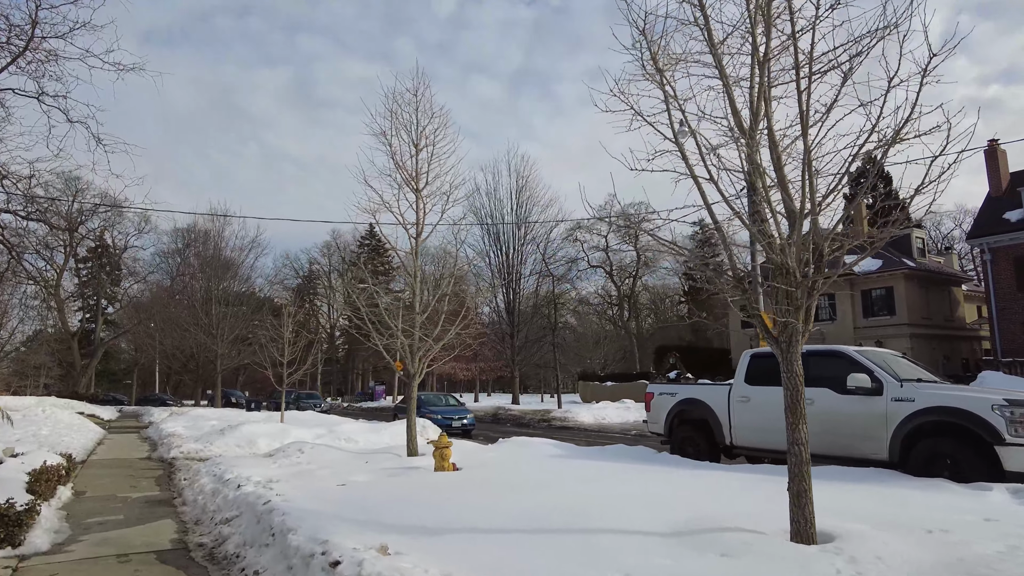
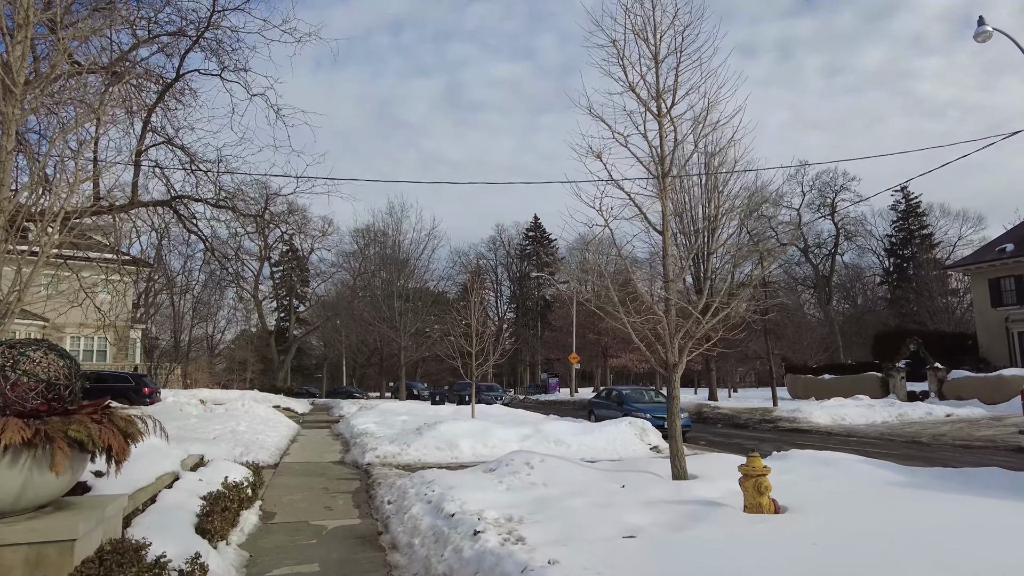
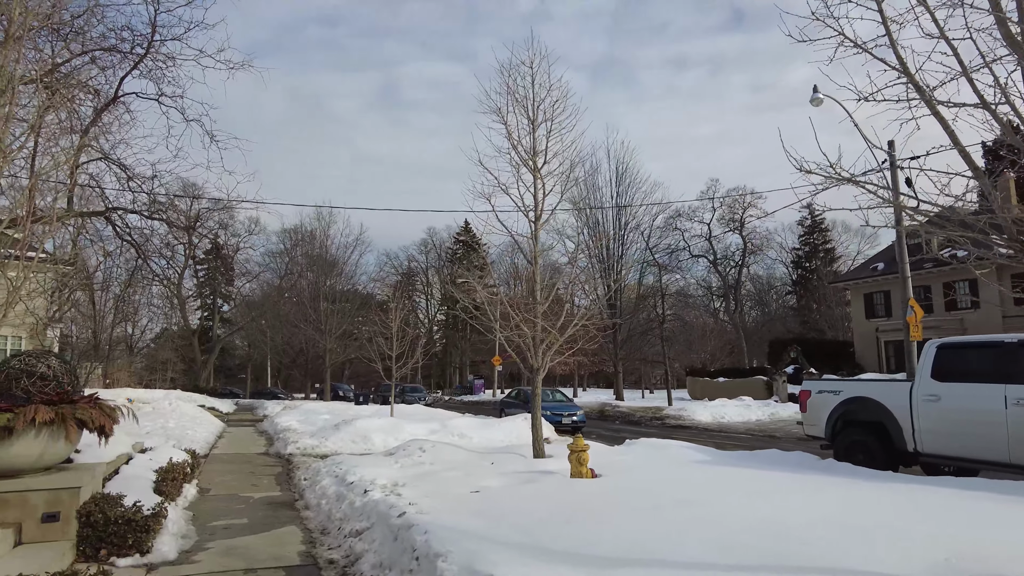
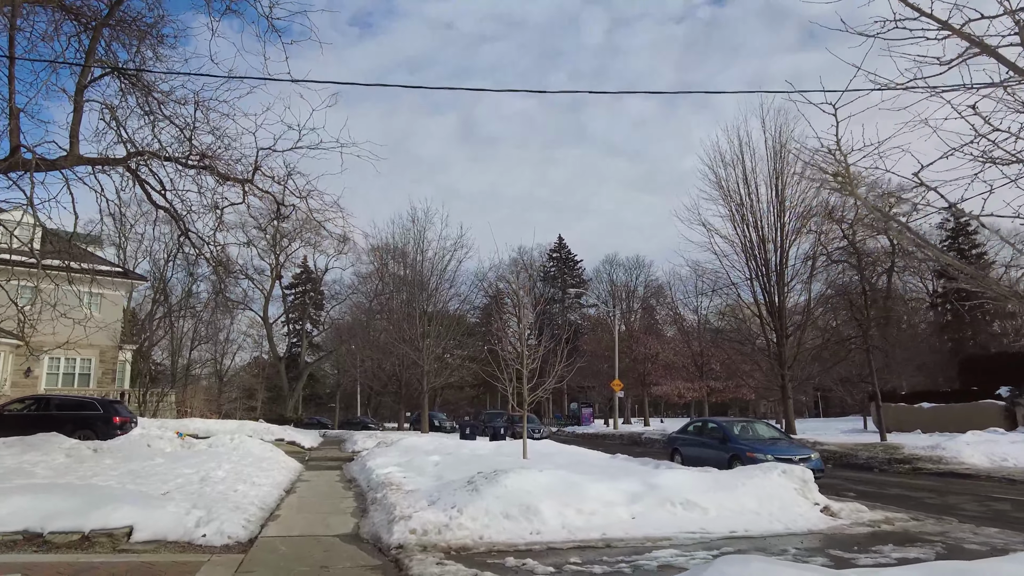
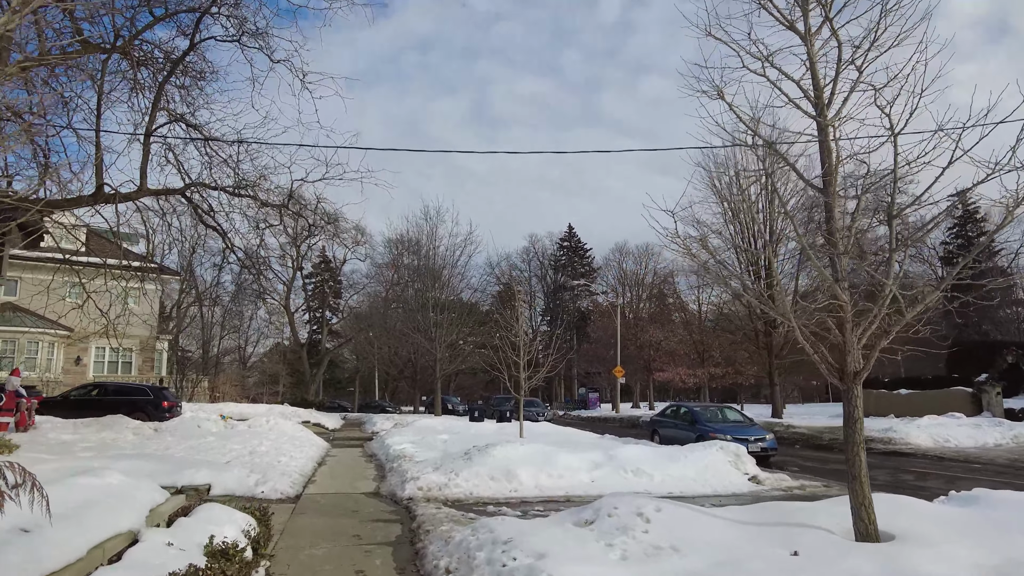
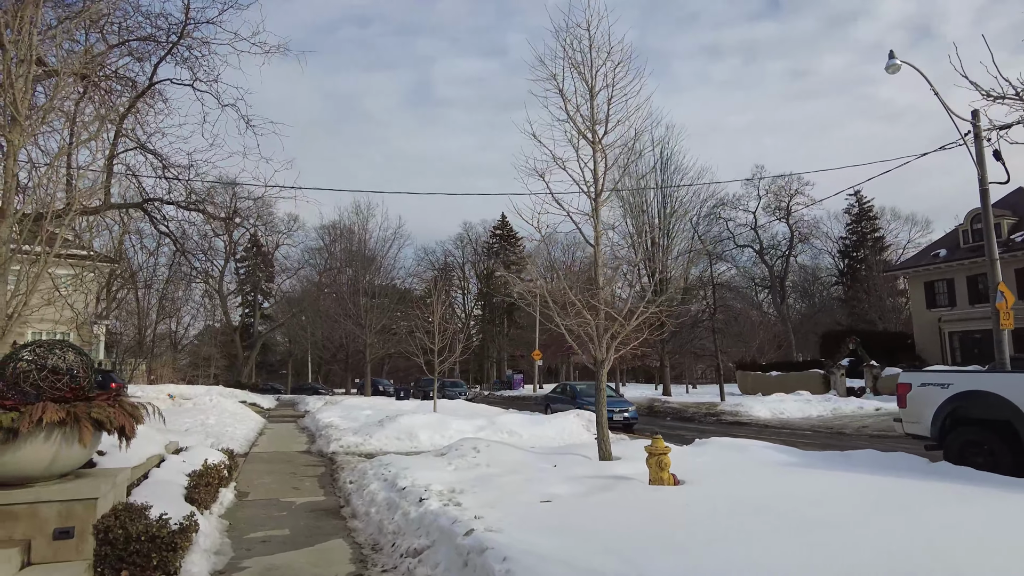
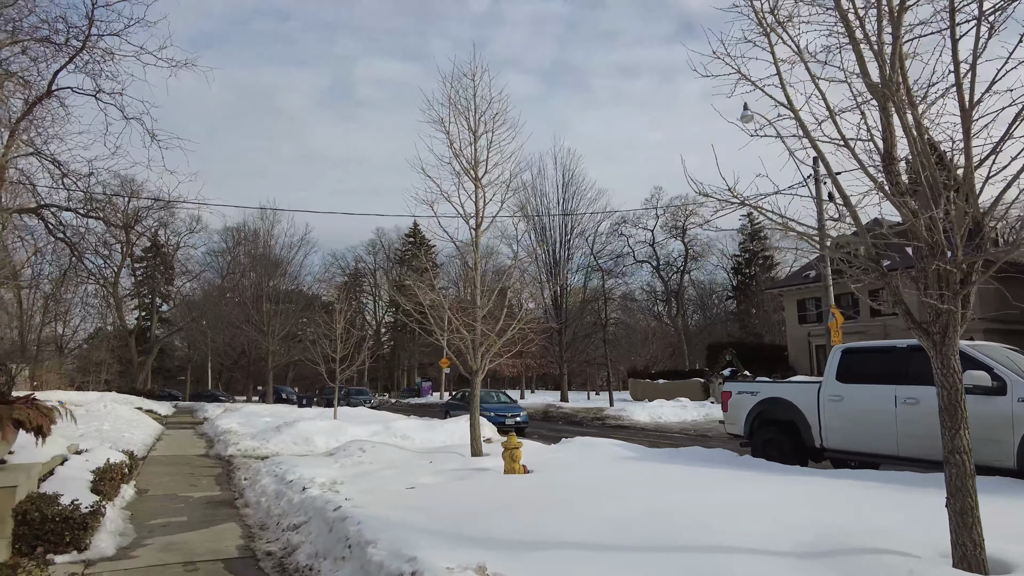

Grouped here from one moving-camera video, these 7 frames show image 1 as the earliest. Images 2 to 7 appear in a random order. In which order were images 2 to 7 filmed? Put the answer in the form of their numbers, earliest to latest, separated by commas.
7, 3, 6, 2, 5, 4
